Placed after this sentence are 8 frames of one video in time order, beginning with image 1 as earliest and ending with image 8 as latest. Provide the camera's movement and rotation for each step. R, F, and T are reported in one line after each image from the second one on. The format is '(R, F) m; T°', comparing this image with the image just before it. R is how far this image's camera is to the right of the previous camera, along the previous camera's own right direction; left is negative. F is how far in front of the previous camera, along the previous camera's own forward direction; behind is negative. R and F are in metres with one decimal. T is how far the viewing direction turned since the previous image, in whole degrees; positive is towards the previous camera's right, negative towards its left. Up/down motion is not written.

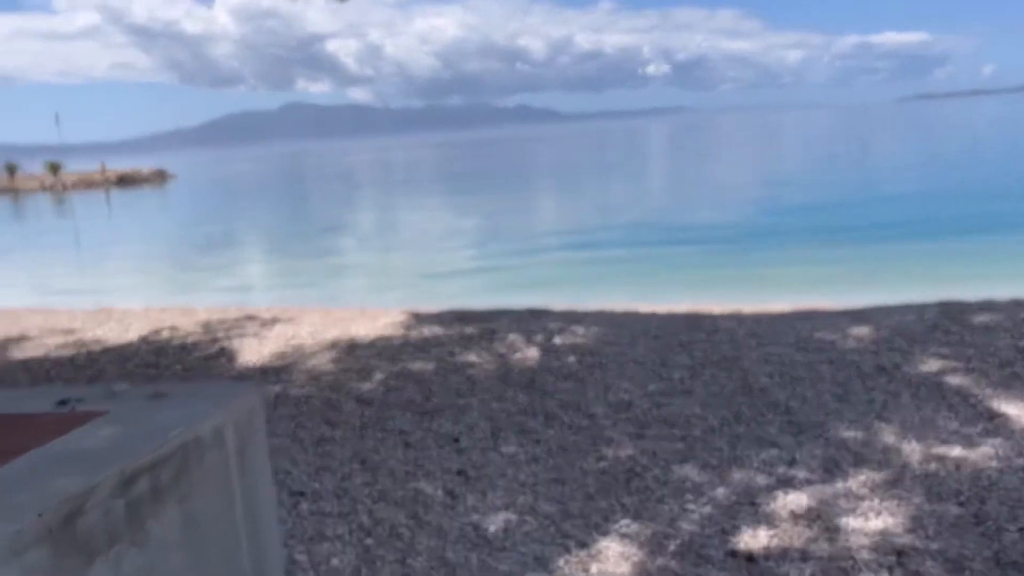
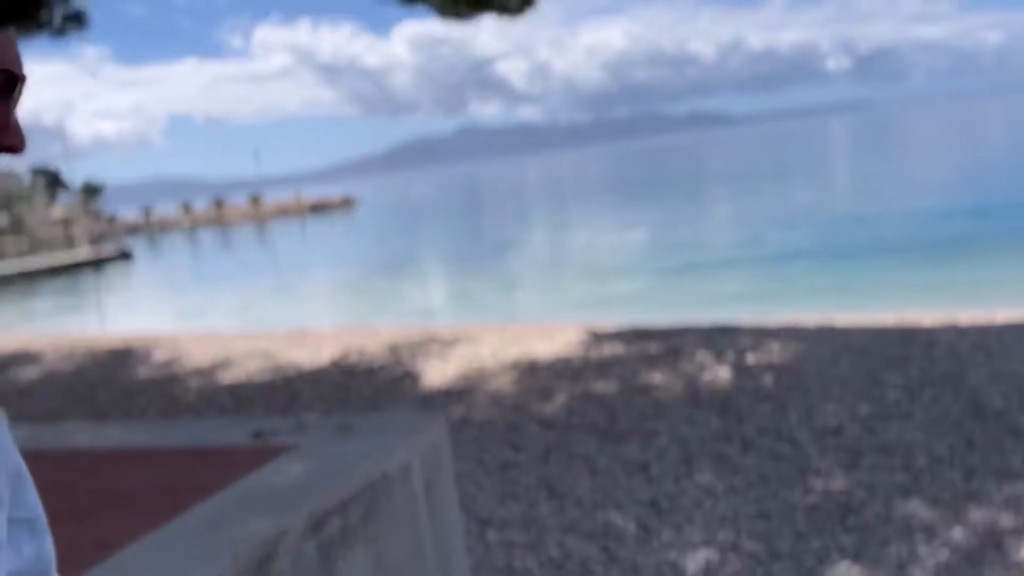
(-0.1, +0.3) m; -12°
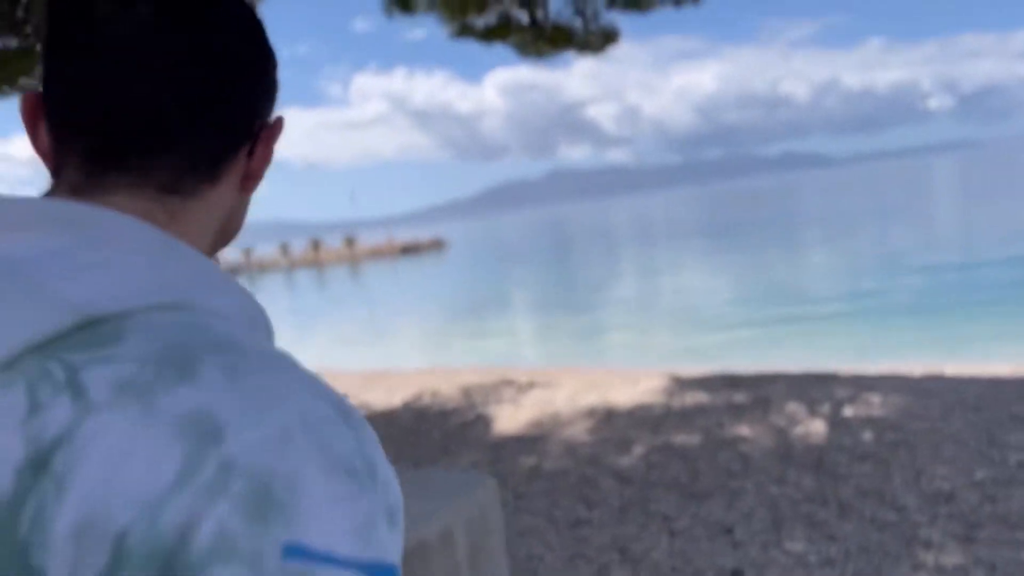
(+0.1, +0.4) m; -6°
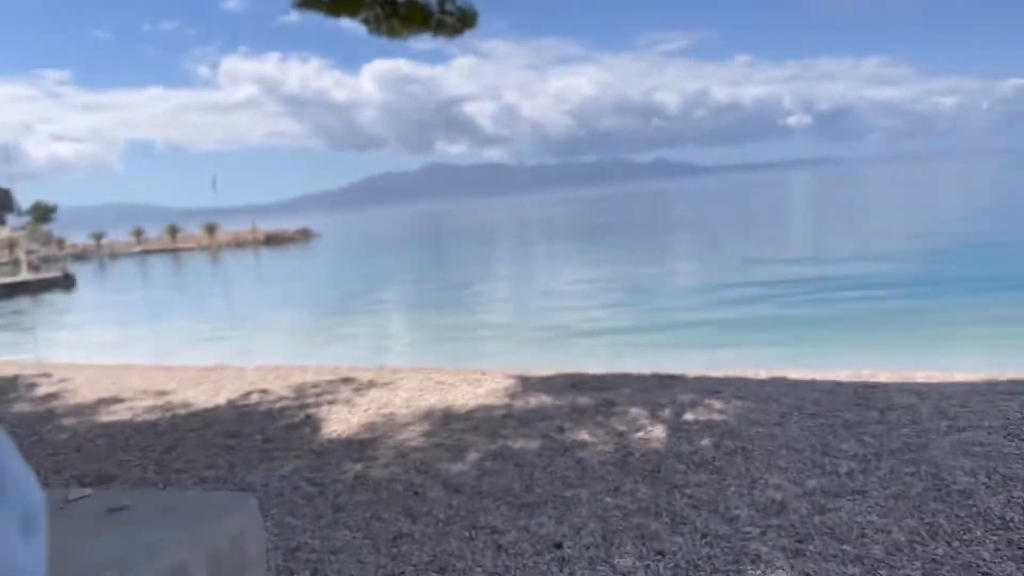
(+0.3, +0.5) m; +8°
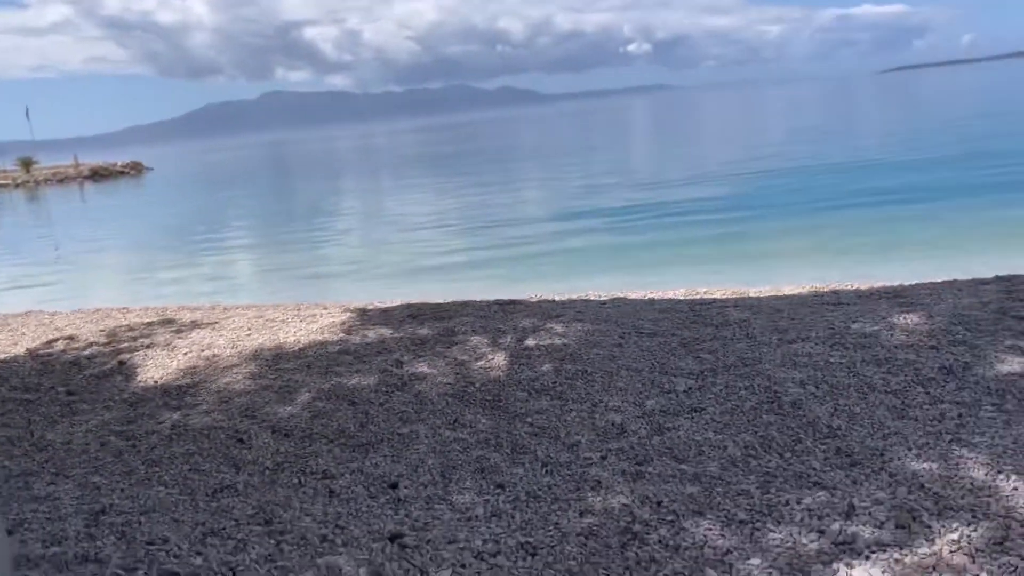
(+0.2, +0.4) m; +10°
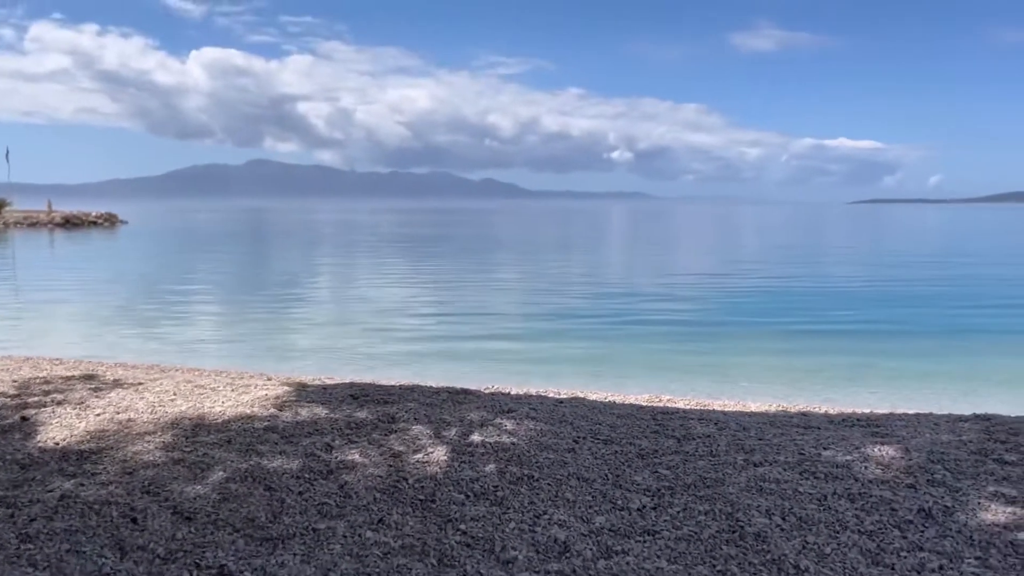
(+0.1, +0.5) m; +2°
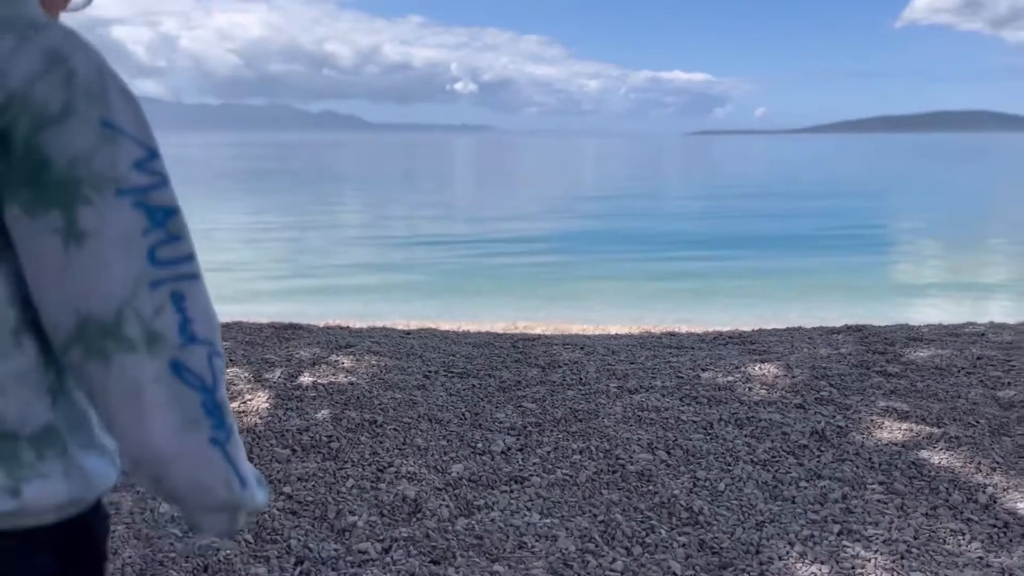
(+0.1, +1.0) m; +10°
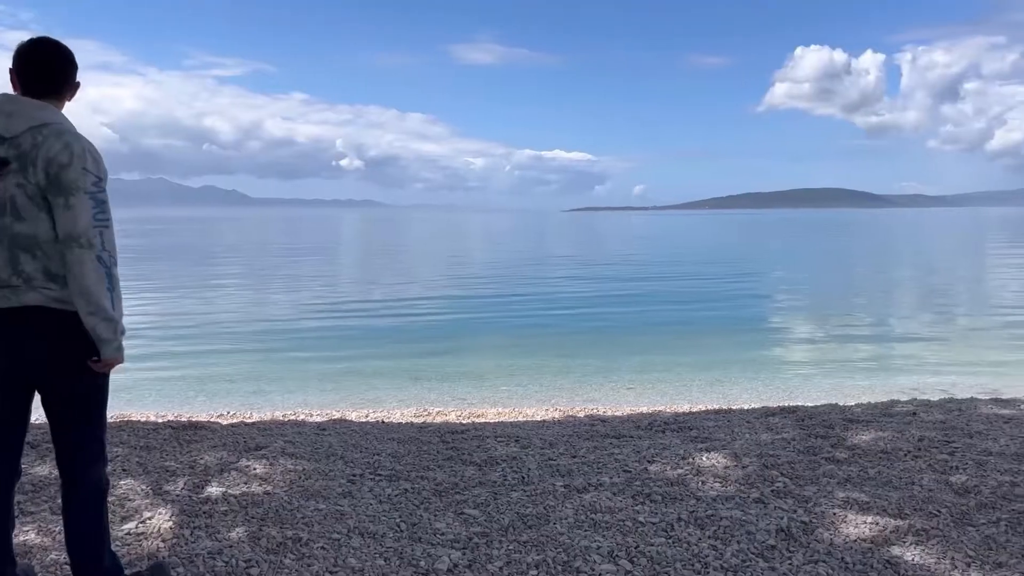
(-0.3, +0.4) m; +7°
